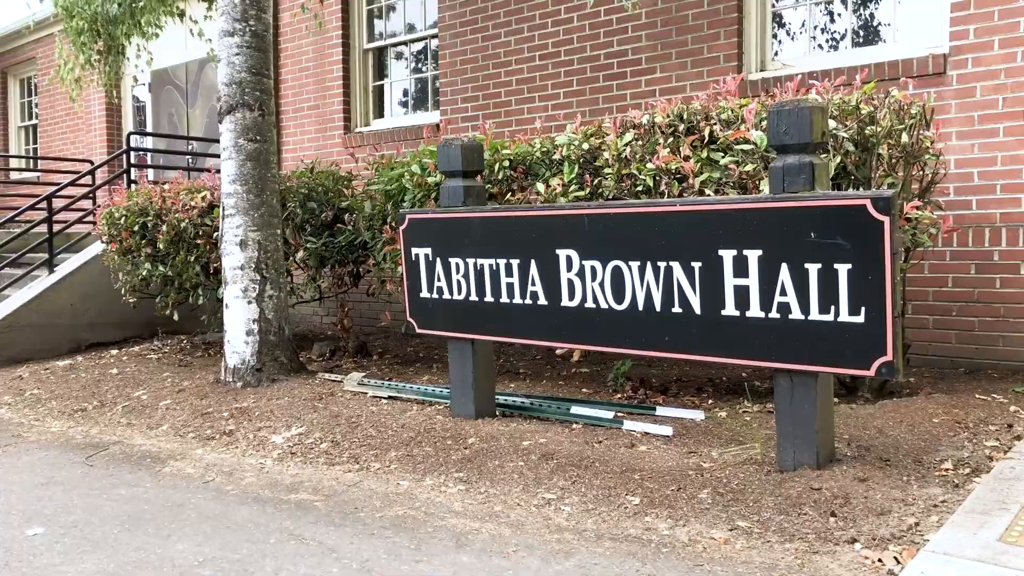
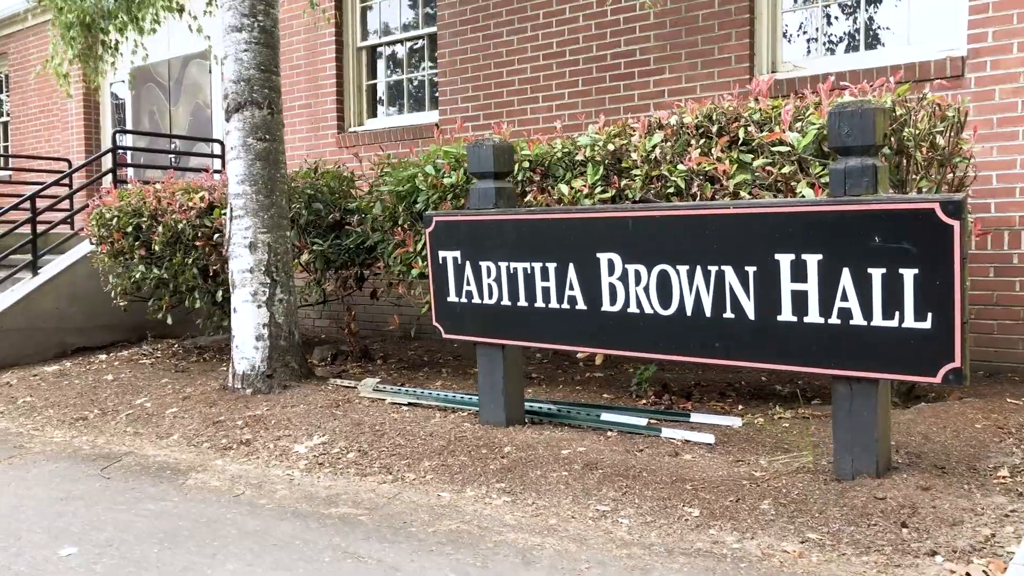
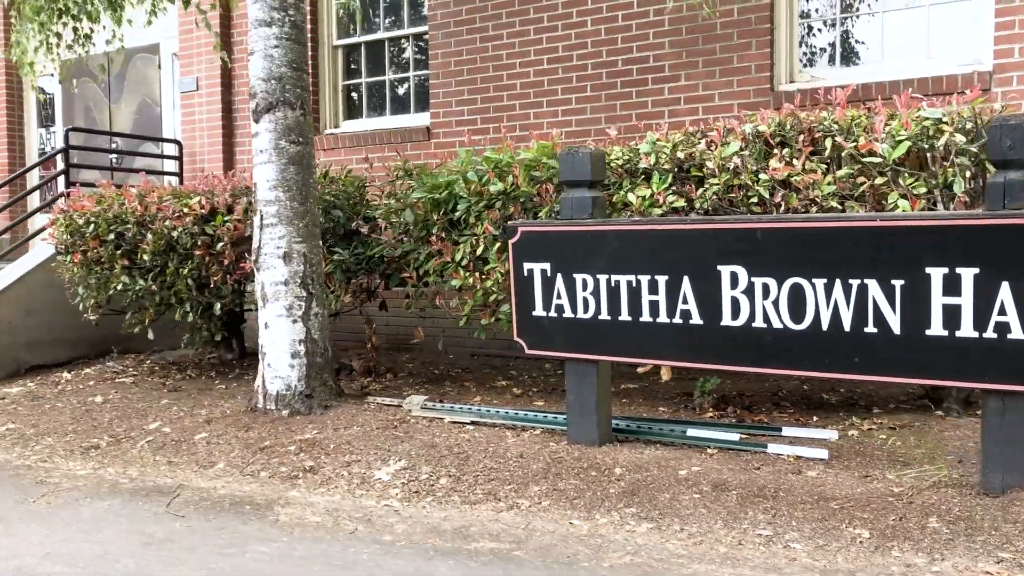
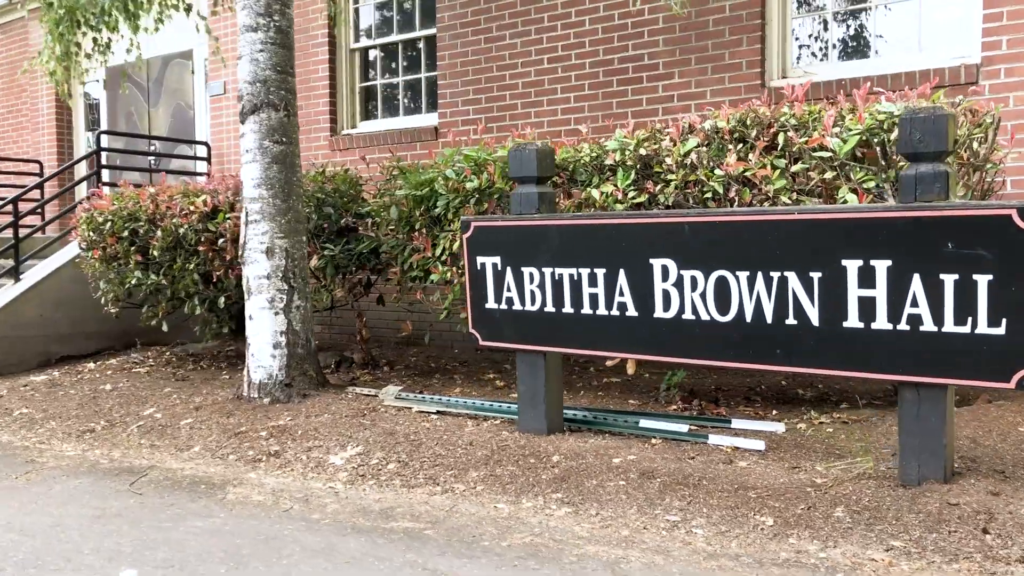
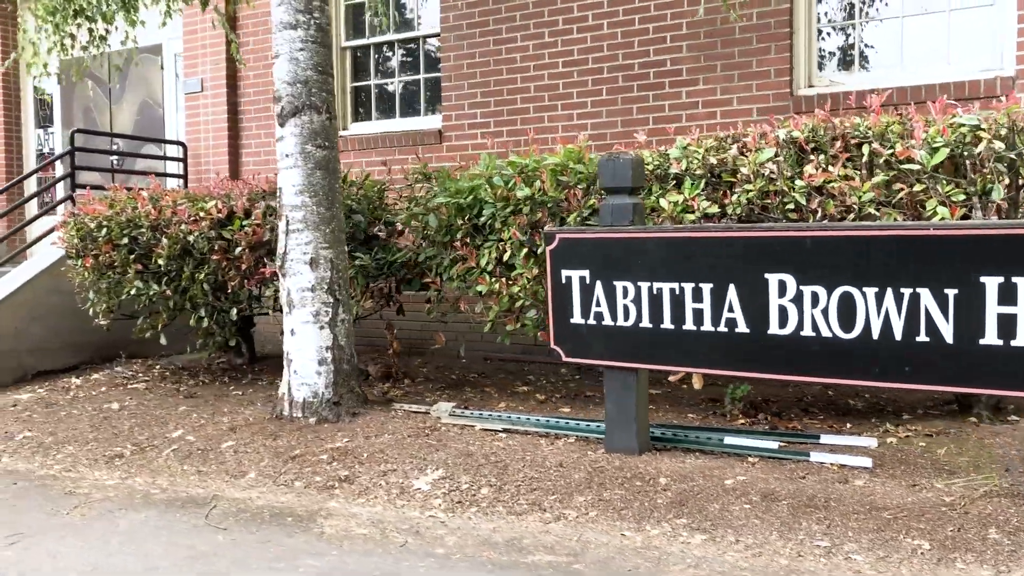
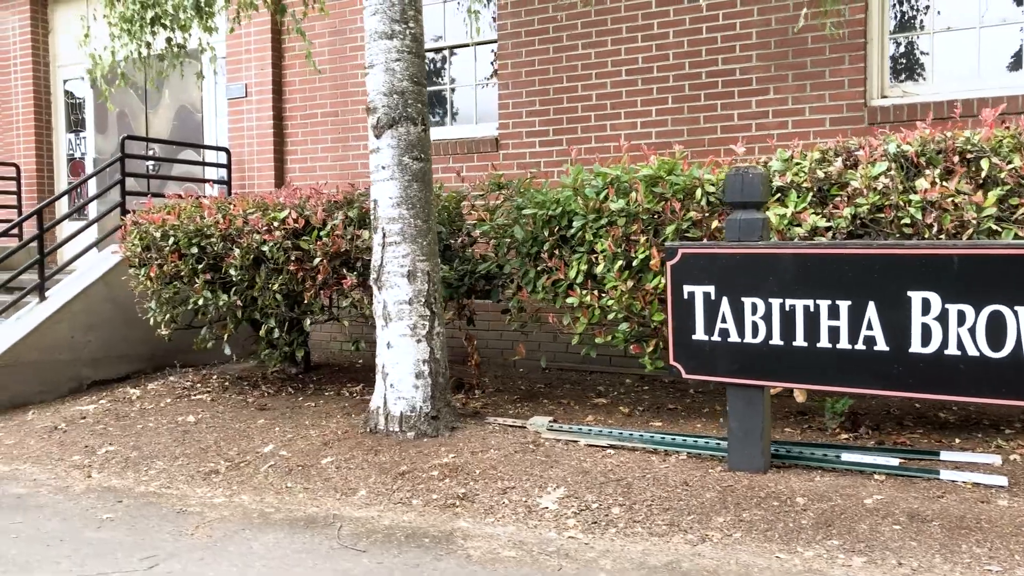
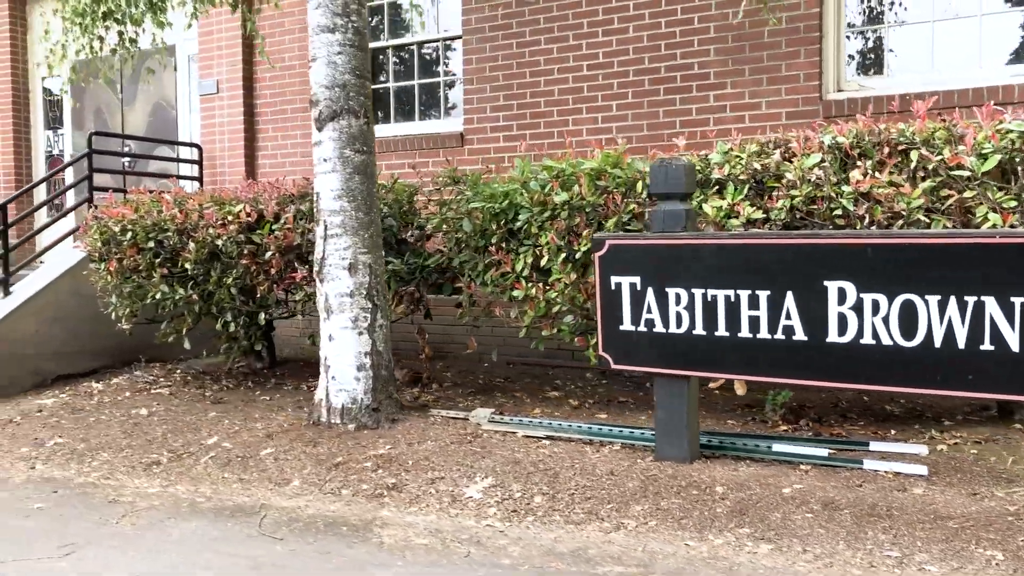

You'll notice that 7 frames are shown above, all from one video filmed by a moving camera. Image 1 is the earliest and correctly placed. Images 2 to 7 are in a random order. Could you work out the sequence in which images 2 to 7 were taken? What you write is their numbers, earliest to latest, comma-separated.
2, 4, 3, 5, 7, 6
